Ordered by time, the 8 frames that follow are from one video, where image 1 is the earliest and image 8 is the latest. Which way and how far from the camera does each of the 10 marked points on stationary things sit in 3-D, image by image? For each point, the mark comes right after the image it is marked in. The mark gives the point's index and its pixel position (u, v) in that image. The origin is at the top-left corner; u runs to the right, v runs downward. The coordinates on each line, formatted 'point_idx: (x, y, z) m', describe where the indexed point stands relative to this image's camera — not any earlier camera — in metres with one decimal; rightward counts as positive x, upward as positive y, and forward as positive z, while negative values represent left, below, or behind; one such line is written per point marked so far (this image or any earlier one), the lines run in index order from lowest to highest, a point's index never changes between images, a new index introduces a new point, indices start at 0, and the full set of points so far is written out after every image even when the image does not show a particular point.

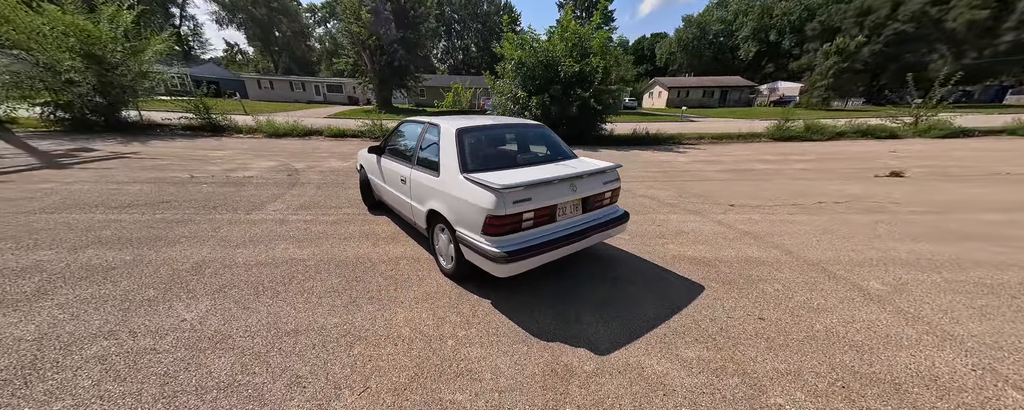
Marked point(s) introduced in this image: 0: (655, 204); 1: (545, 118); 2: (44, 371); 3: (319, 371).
0: (+2.5, 0.0, +5.5) m
1: (+1.3, +4.2, +15.1) m
2: (-2.7, -1.0, +1.8) m
3: (-1.2, -1.0, +1.9) m
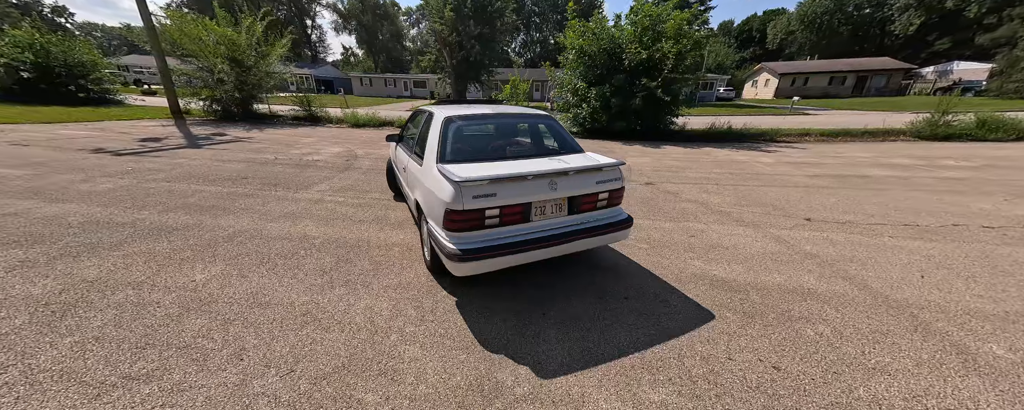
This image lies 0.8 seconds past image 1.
0: (+2.8, -0.1, +4.7) m
1: (+4.1, +4.3, +14.2) m
2: (-3.1, -0.7, +2.3) m
3: (-1.6, -0.9, +2.0) m
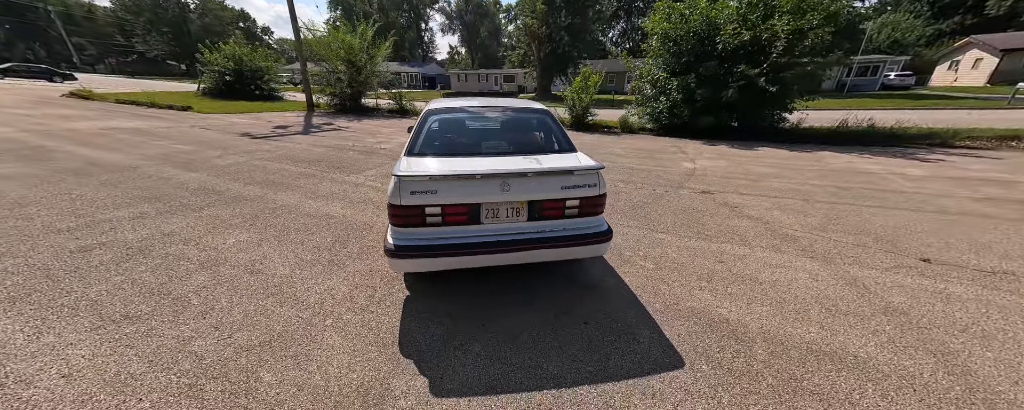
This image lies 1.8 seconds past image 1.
0: (+2.9, -0.3, +3.8) m
1: (+6.9, +4.0, +12.4) m
2: (-3.5, -0.5, +3.0) m
3: (-2.1, -0.8, +2.3) m
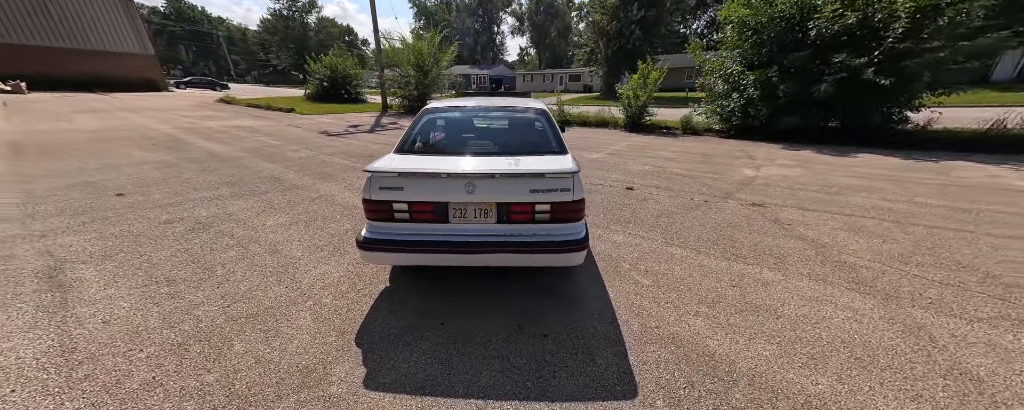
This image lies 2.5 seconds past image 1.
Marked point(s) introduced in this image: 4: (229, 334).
0: (+2.8, -0.5, +3.1) m
1: (+8.8, +3.6, +10.8) m
2: (-3.6, -0.3, +3.6) m
3: (-2.4, -0.7, +2.7) m
4: (-1.9, -0.9, +2.1) m
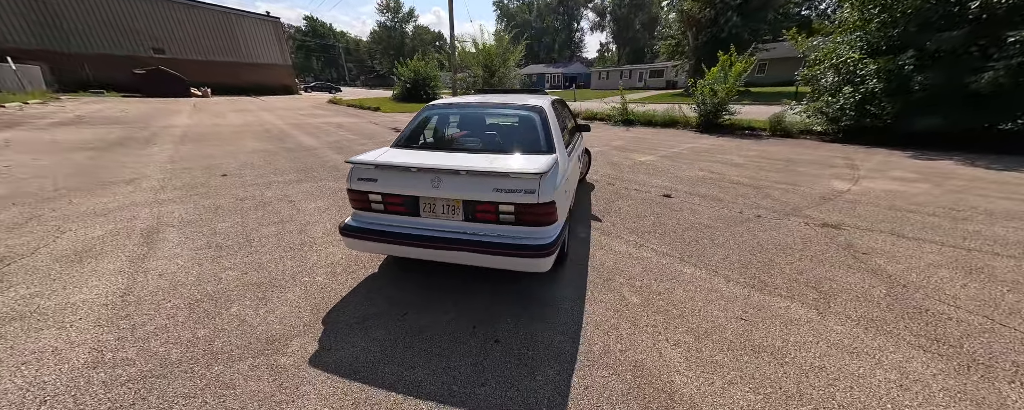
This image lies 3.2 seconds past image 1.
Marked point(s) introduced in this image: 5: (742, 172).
0: (+2.7, -0.7, +2.4) m
1: (+10.4, +3.0, +8.6) m
2: (-3.4, -0.1, +4.3) m
3: (-2.5, -0.5, +3.2) m
4: (-2.2, -0.7, +2.5) m
5: (+4.3, +0.6, +5.9) m
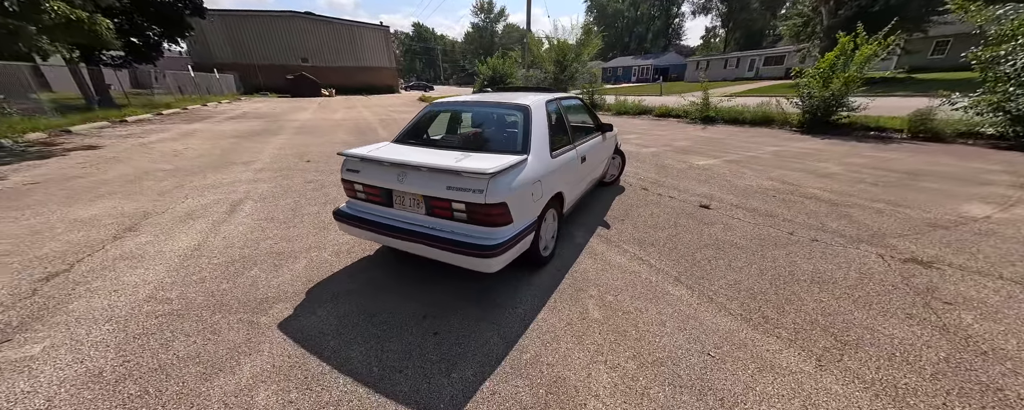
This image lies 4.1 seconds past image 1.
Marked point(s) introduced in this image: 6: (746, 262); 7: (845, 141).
0: (+2.2, -0.9, +1.8) m
1: (+11.5, +2.2, +5.8) m
2: (-3.2, +0.2, +5.2) m
3: (-2.6, -0.3, +3.8) m
4: (-2.4, -0.5, +3.1) m
5: (+4.8, +0.4, +4.8) m
6: (+2.1, -0.5, +2.8) m
7: (+8.6, +1.7, +8.2) m
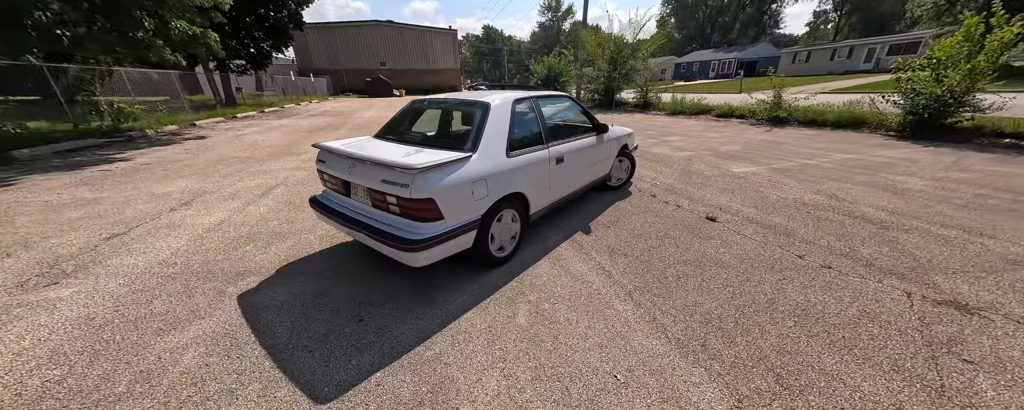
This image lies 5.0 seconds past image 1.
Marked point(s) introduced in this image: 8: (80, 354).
0: (+1.6, -1.0, +1.4) m
1: (+11.5, +1.5, +3.6) m
2: (-3.0, +0.4, +5.7) m
3: (-2.7, -0.1, +4.3) m
4: (-2.8, -0.4, +3.5) m
5: (+4.7, +0.1, +3.9) m
6: (+1.6, -0.6, +2.4) m
7: (+9.1, +1.2, +6.5) m
8: (-2.5, -0.9, +1.8) m
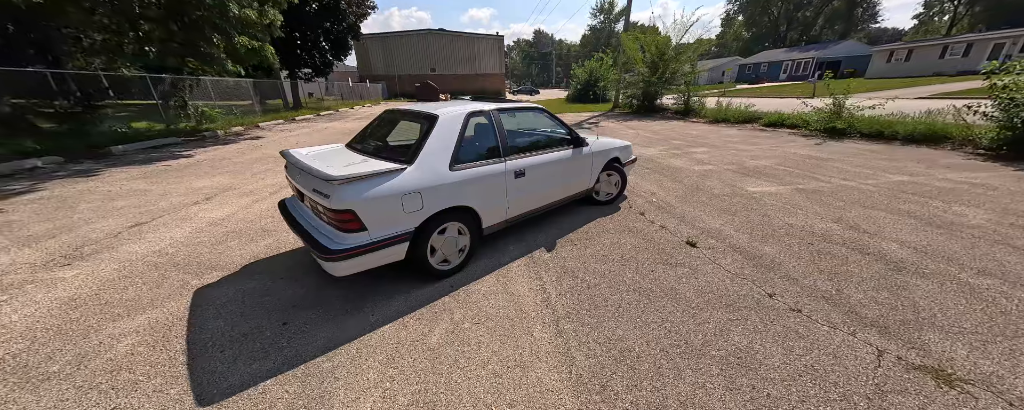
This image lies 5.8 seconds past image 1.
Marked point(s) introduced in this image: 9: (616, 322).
0: (+0.8, -1.1, +1.2) m
1: (+11.1, +0.9, +2.0) m
2: (-3.1, +0.4, +6.1) m
3: (-3.0, -0.1, +4.6) m
4: (-3.2, -0.4, +3.9) m
5: (+4.3, -0.3, +3.2) m
6: (+1.0, -0.8, +2.2) m
7: (+9.1, +0.5, +5.2) m
8: (-3.1, -0.8, +2.1) m
9: (+0.7, -0.8, +2.2) m
